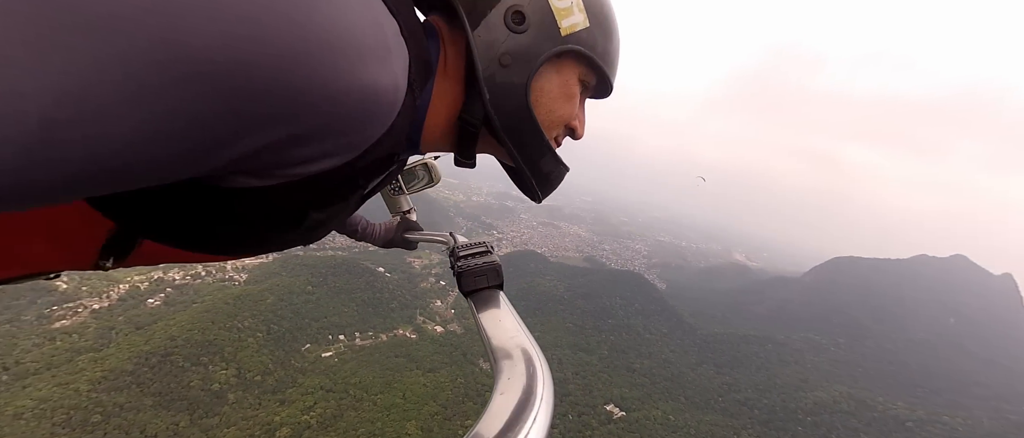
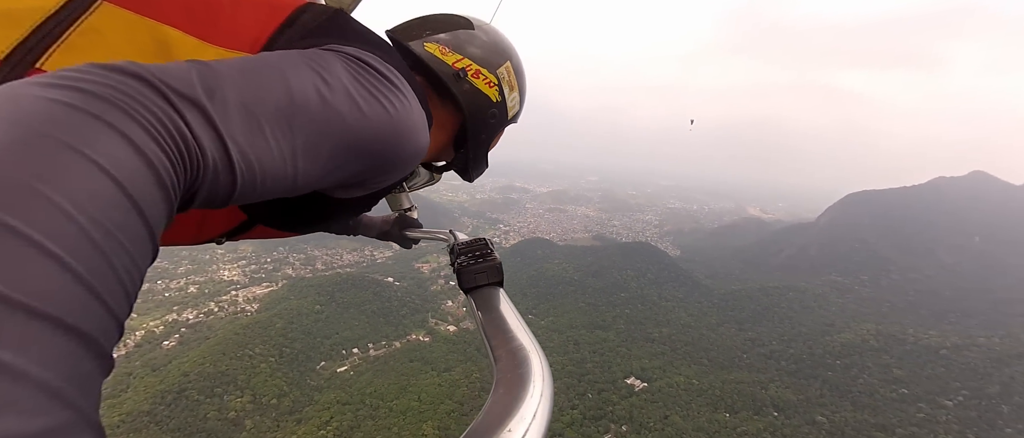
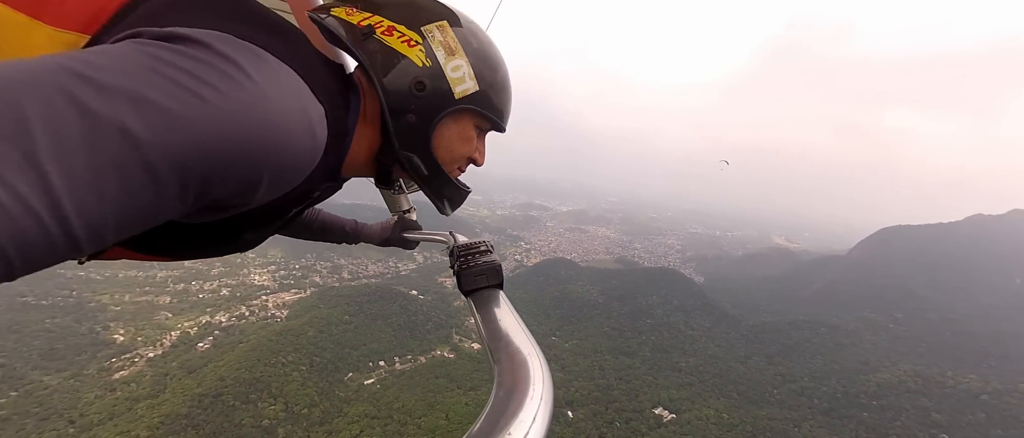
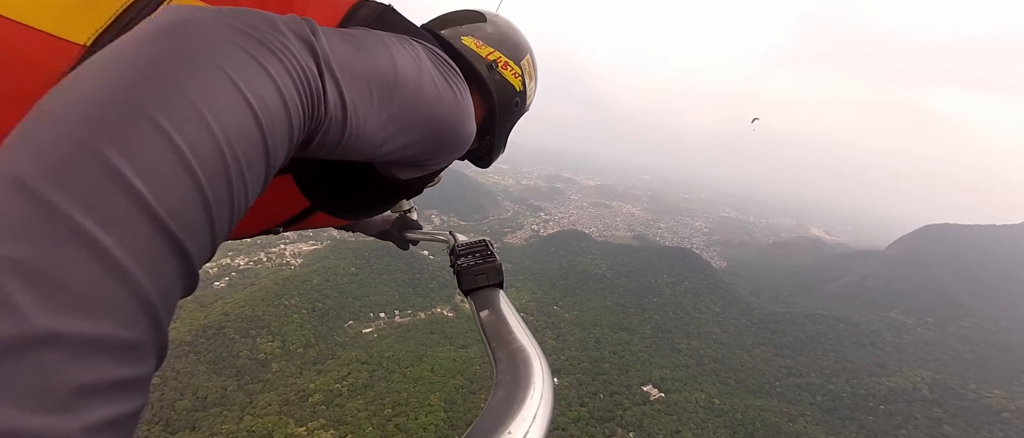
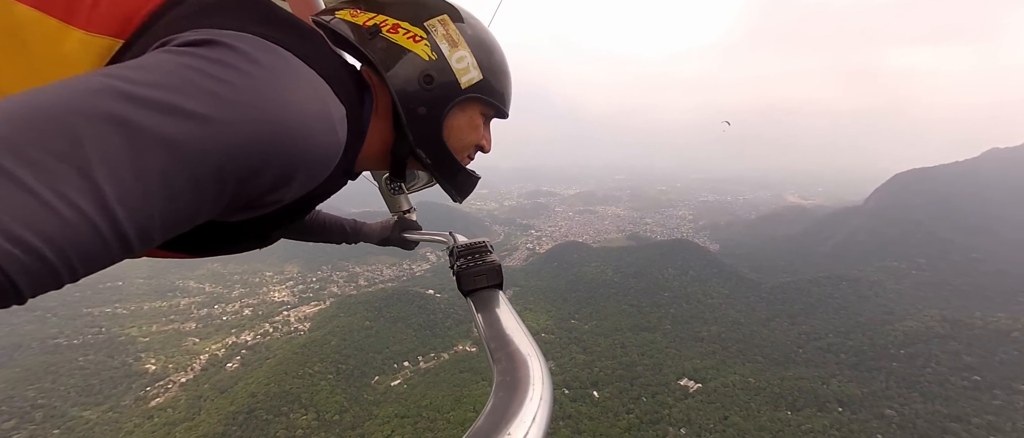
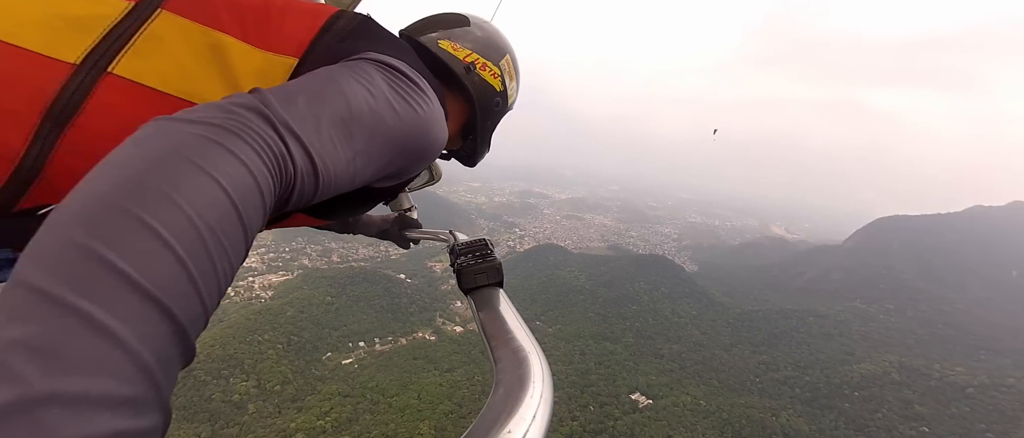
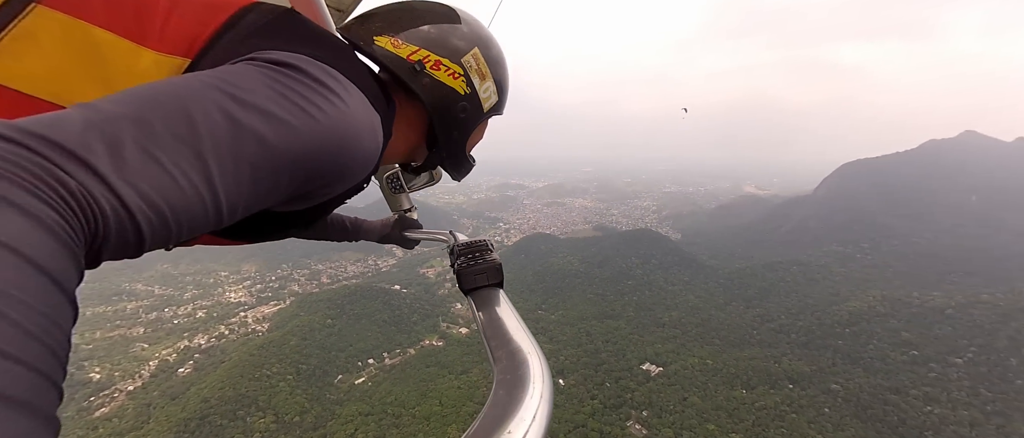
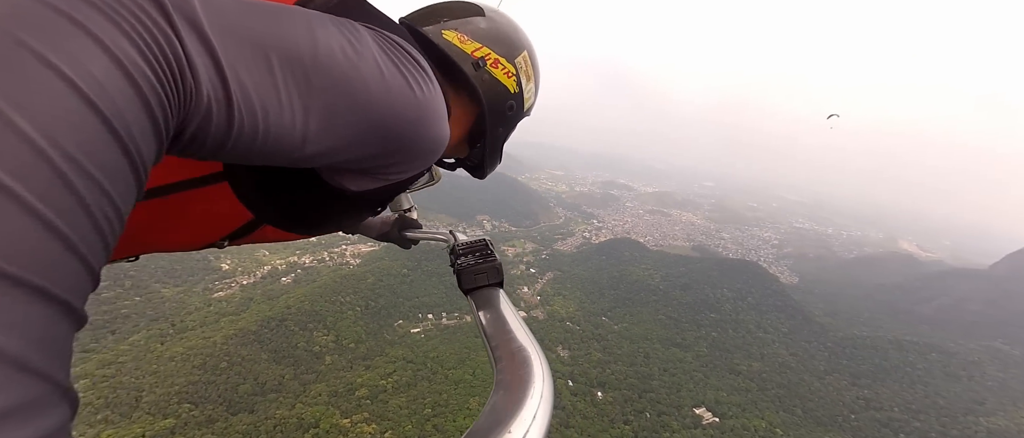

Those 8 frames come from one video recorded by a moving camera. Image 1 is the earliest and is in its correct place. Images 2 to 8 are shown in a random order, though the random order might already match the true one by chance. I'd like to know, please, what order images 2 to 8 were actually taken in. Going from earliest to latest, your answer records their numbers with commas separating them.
3, 5, 7, 2, 6, 4, 8
